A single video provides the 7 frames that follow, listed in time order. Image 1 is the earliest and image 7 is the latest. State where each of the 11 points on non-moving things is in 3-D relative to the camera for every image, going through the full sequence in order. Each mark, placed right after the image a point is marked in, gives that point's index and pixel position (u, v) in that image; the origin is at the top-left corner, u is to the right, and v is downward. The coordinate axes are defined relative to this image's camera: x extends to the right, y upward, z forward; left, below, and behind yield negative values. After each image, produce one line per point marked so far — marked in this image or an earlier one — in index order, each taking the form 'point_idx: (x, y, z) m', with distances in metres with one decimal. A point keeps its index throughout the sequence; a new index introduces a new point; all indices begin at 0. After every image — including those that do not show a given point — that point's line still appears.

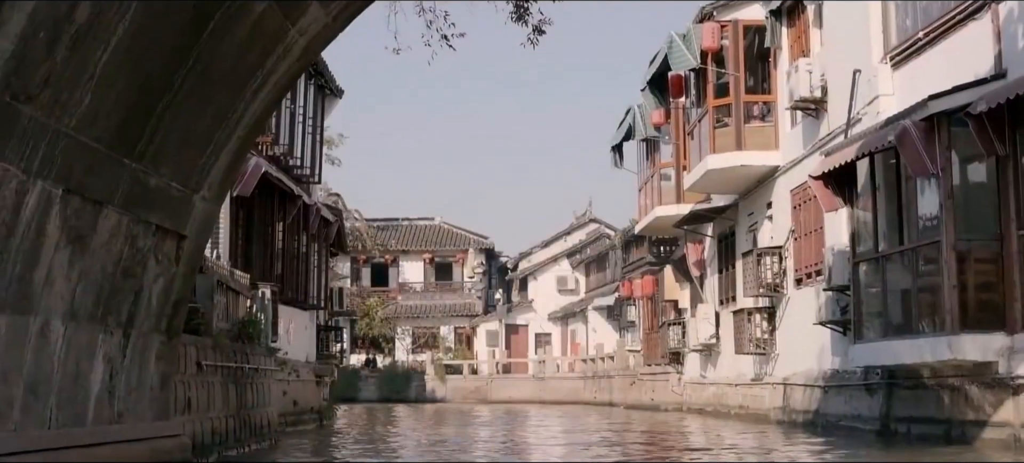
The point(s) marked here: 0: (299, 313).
0: (-4.0, -1.5, +19.7) m
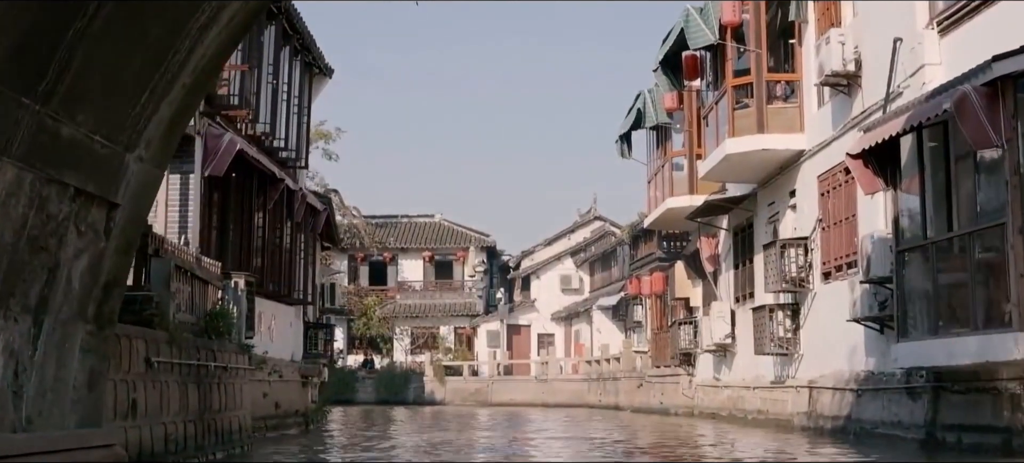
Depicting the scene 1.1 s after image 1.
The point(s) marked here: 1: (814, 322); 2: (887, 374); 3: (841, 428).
0: (-4.0, -1.3, +18.2) m
1: (+4.9, -1.5, +17.4) m
2: (+5.0, -1.9, +14.2) m
3: (+4.9, -2.9, +15.7) m
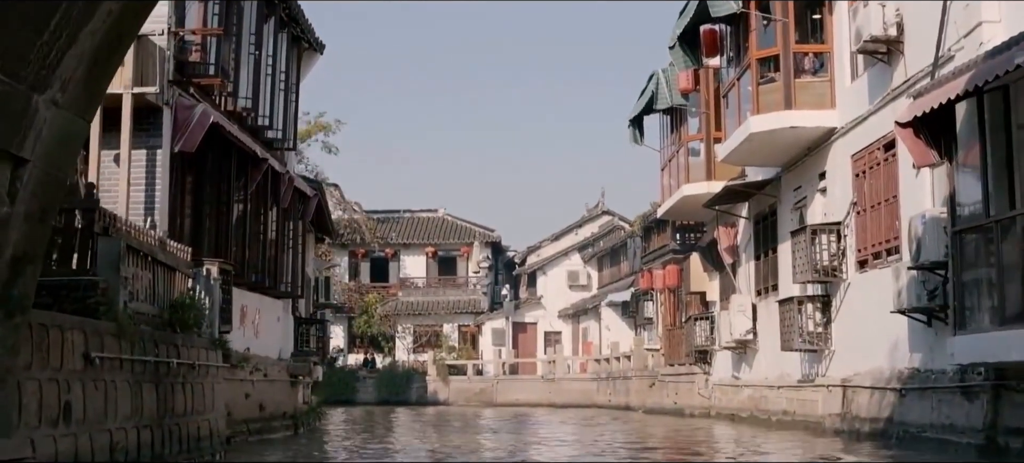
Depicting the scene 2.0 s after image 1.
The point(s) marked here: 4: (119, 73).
0: (-3.9, -1.1, +16.8) m
1: (+5.0, -1.3, +16.0) m
2: (+5.1, -1.7, +12.8) m
3: (+4.9, -2.7, +14.2) m
4: (-4.3, +1.8, +11.7) m
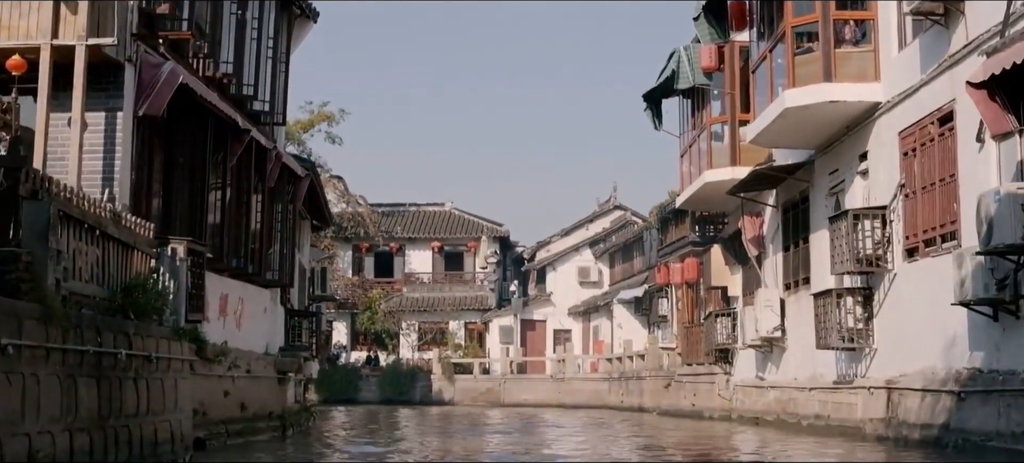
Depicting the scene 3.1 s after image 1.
0: (-3.8, -0.8, +15.3) m
1: (+5.1, -1.1, +14.4) m
2: (+5.2, -1.5, +11.2) m
3: (+5.0, -2.5, +12.7) m
4: (-4.2, +2.0, +10.3) m
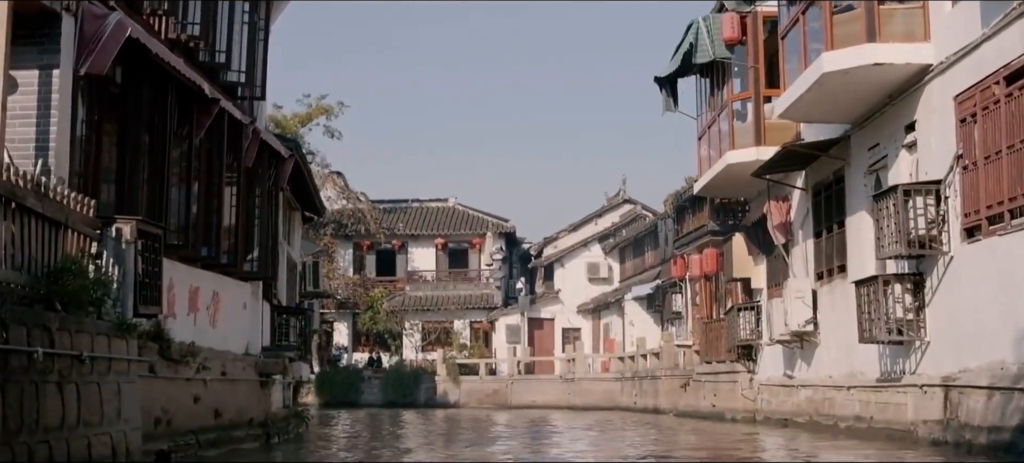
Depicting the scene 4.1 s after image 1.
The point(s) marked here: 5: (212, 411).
0: (-3.7, -0.7, +13.7) m
1: (+5.2, -0.8, +12.8) m
2: (+5.3, -1.2, +9.5) m
3: (+5.1, -2.2, +11.0) m
4: (-4.2, +2.2, +8.7) m
5: (-3.5, -2.1, +12.5) m
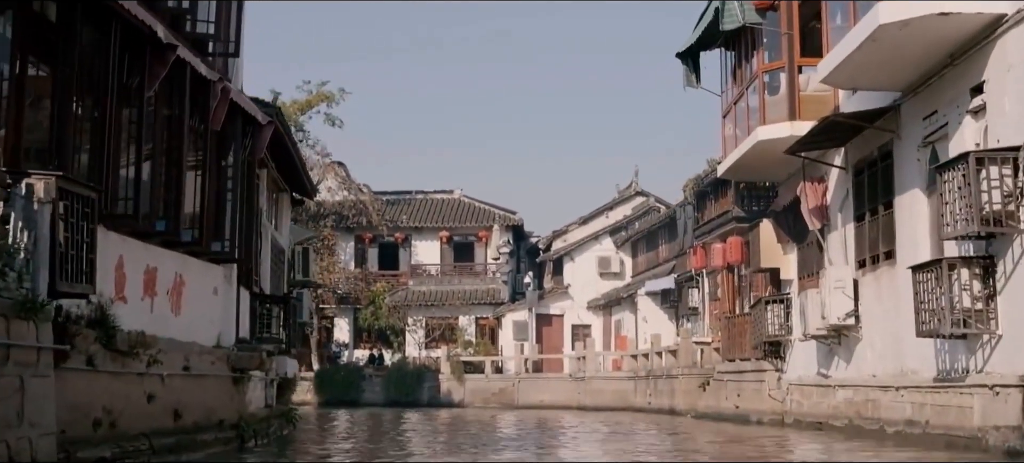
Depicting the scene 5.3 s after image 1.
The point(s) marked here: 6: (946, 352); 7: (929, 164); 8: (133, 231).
0: (-3.6, -0.4, +12.0) m
1: (+5.3, -0.5, +11.0) m
2: (+5.3, -1.0, +7.8) m
3: (+5.2, -1.9, +9.2) m
4: (-4.2, +2.5, +6.9) m
5: (-3.4, -1.8, +10.8) m
6: (+5.3, -1.5, +12.9) m
7: (+5.3, +0.9, +13.5) m
8: (-3.6, 0.0, +10.2) m
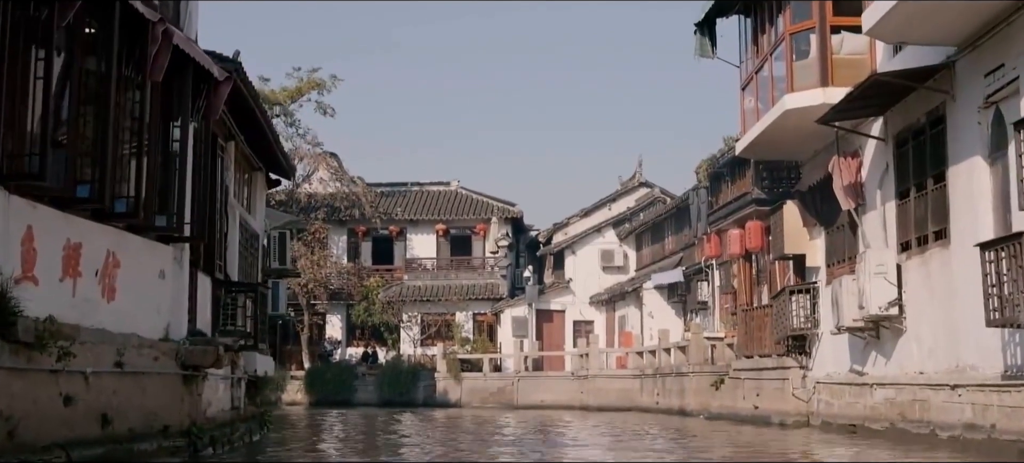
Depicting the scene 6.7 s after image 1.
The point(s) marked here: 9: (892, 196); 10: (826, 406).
0: (-3.6, -0.1, +10.1) m
1: (+5.3, -0.3, +9.1) m
2: (+5.3, -0.7, +5.9) m
3: (+5.2, -1.7, +7.4) m
4: (-4.2, +2.7, +5.1) m
5: (-3.5, -1.5, +8.9) m
6: (+5.2, -1.2, +11.0) m
7: (+5.3, +1.2, +11.6) m
8: (-3.6, +0.3, +8.3) m
9: (+5.2, +0.5, +14.4) m
10: (+5.1, -2.8, +17.2) m
